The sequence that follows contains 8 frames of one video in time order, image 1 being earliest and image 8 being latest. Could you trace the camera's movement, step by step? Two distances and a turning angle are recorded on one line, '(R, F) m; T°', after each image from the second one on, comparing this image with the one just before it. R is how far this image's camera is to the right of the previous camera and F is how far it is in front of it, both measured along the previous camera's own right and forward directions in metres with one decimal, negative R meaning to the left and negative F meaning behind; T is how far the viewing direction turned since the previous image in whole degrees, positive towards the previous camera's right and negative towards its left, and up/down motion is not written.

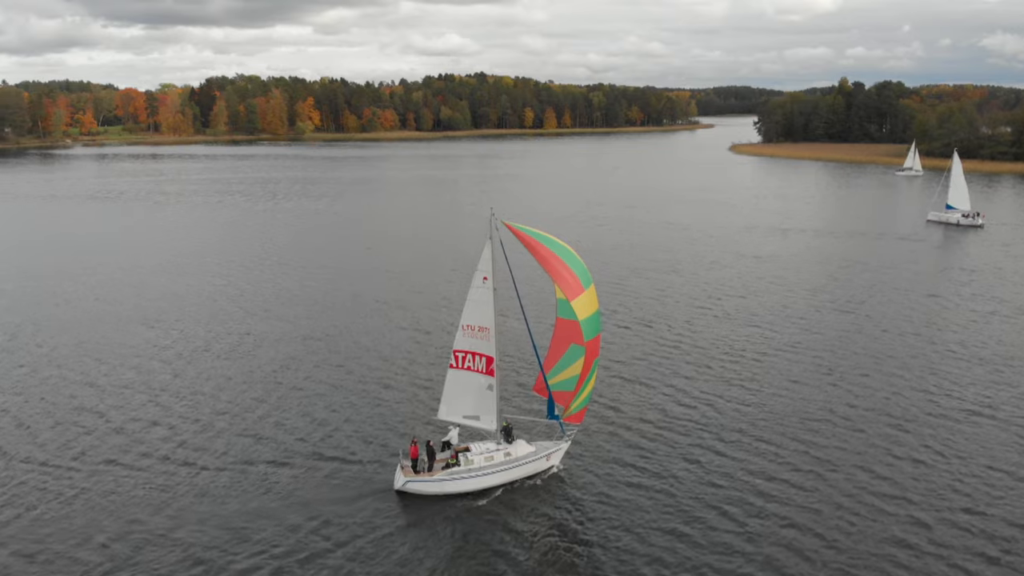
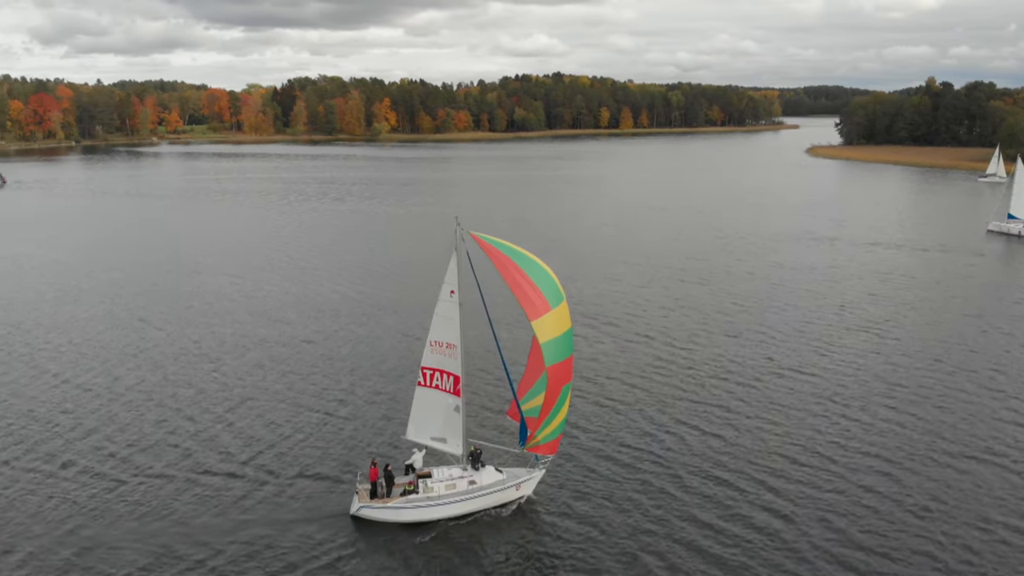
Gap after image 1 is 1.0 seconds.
(+4.4, +2.4) m; -6°
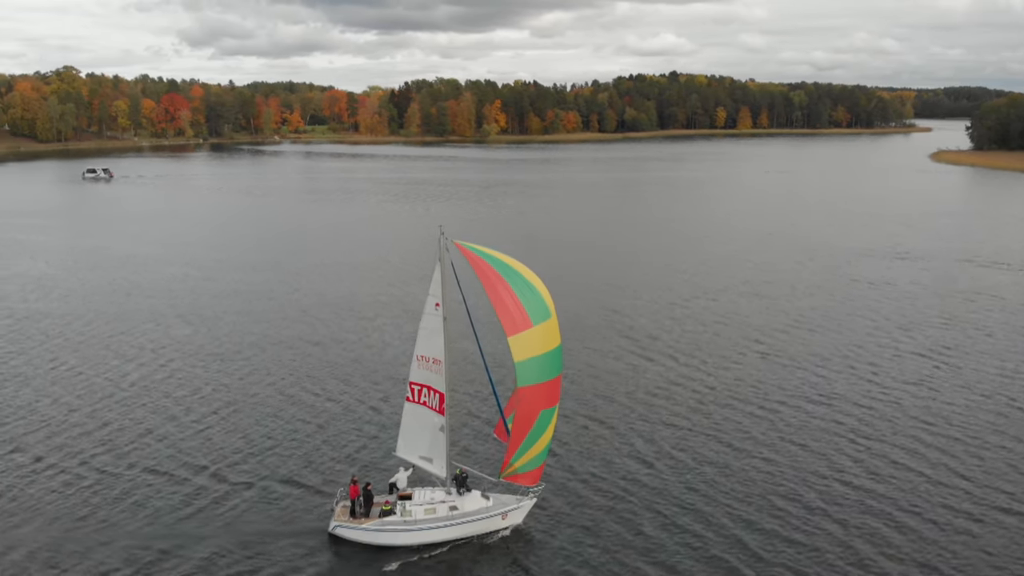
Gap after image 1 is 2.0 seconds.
(+4.6, +2.2) m; -8°
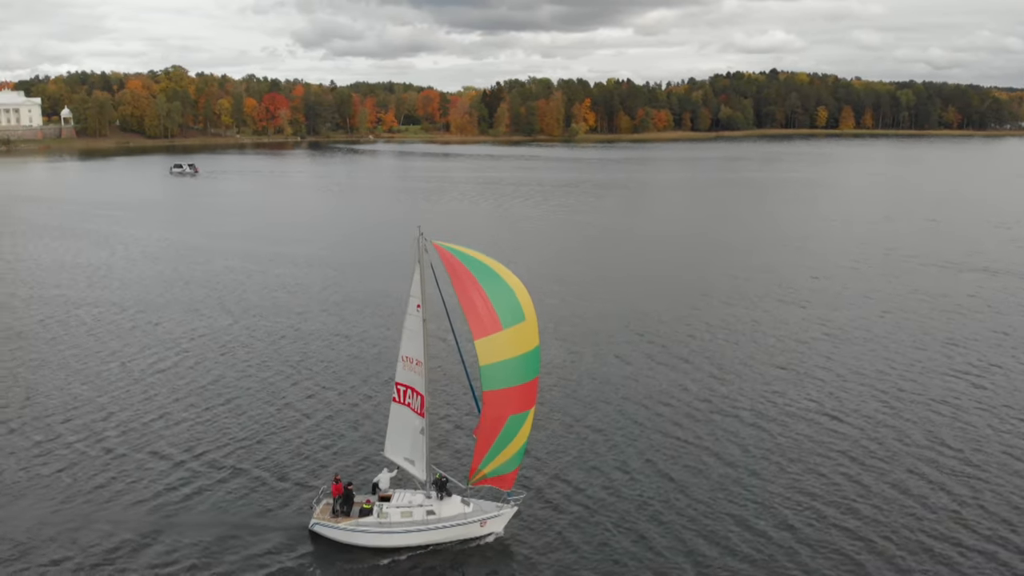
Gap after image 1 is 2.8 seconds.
(+4.1, +1.0) m; -7°
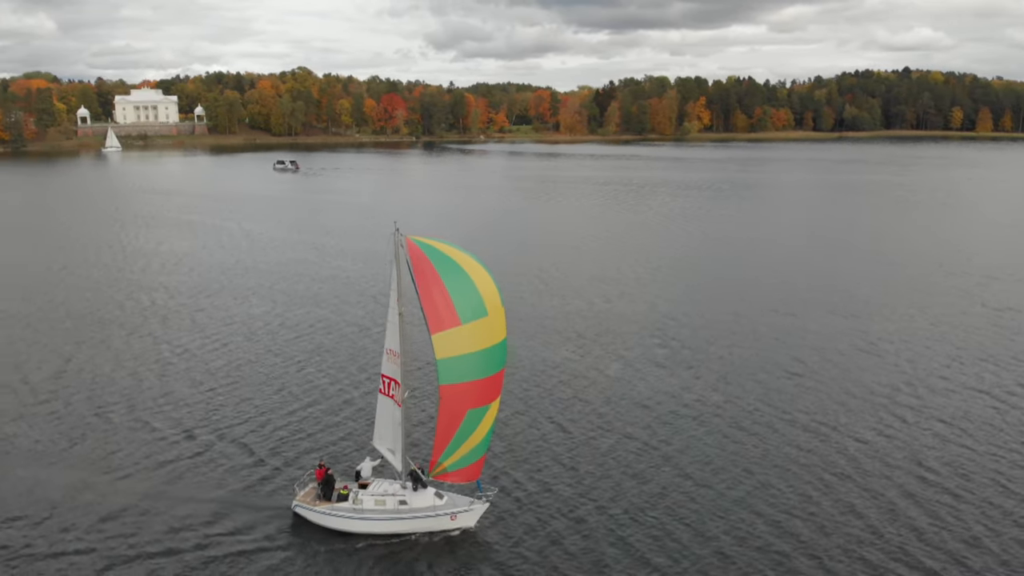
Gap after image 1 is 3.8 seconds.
(+5.3, +0.3) m; -8°
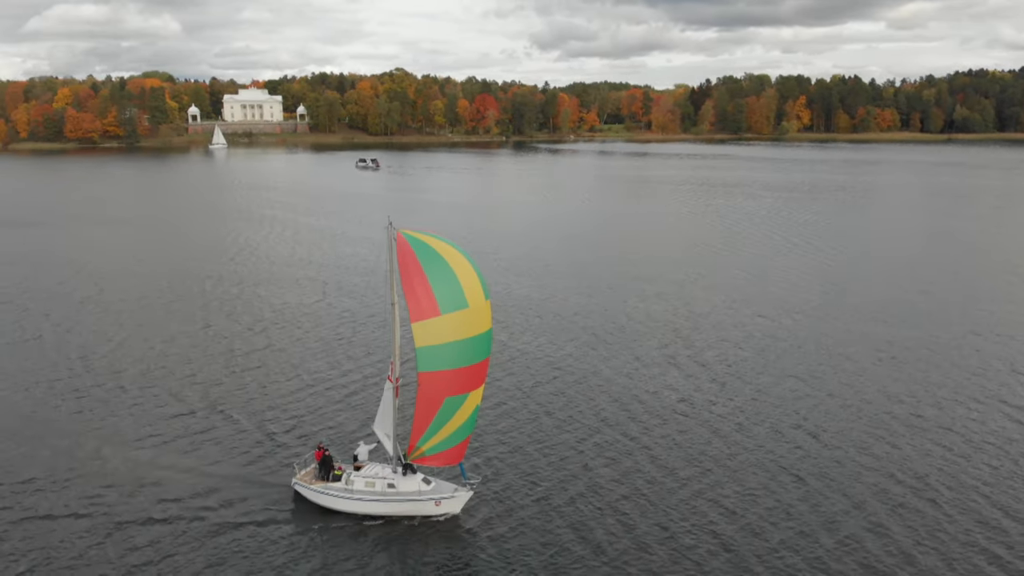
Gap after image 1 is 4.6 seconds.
(+4.2, -0.5) m; -7°
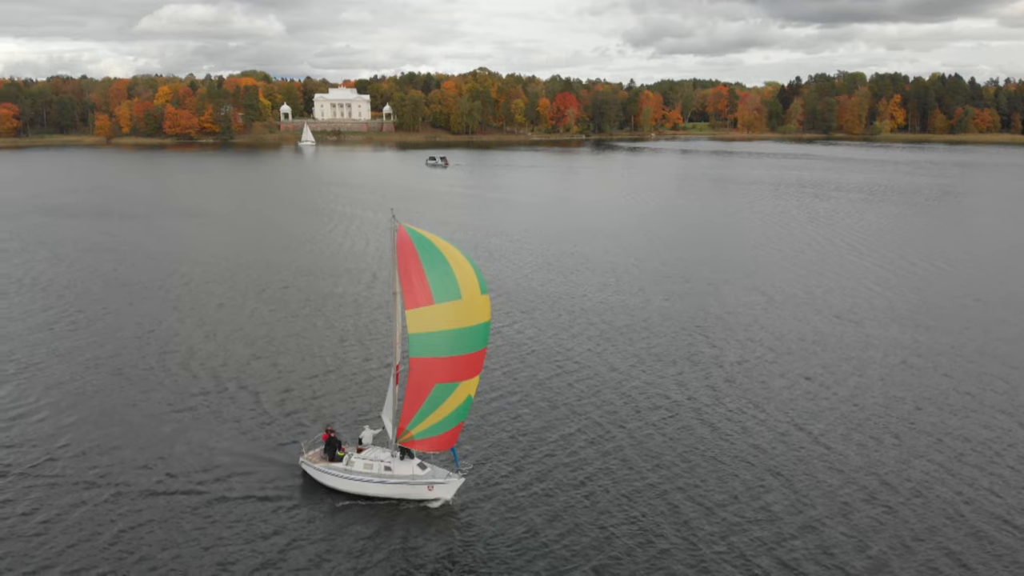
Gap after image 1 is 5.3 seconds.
(+3.6, -0.6) m; -6°
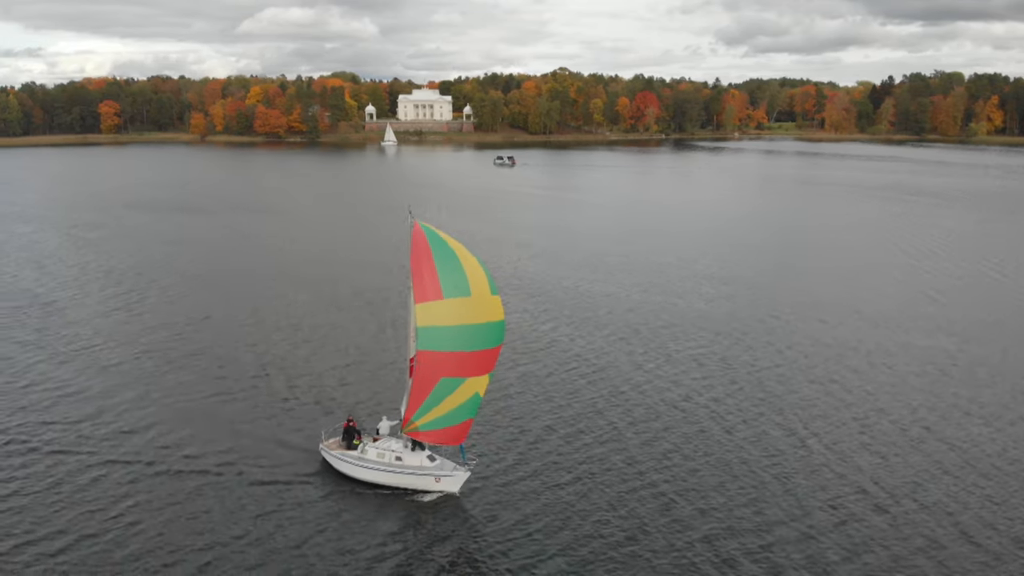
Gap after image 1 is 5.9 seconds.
(+3.0, -0.4) m; -6°
